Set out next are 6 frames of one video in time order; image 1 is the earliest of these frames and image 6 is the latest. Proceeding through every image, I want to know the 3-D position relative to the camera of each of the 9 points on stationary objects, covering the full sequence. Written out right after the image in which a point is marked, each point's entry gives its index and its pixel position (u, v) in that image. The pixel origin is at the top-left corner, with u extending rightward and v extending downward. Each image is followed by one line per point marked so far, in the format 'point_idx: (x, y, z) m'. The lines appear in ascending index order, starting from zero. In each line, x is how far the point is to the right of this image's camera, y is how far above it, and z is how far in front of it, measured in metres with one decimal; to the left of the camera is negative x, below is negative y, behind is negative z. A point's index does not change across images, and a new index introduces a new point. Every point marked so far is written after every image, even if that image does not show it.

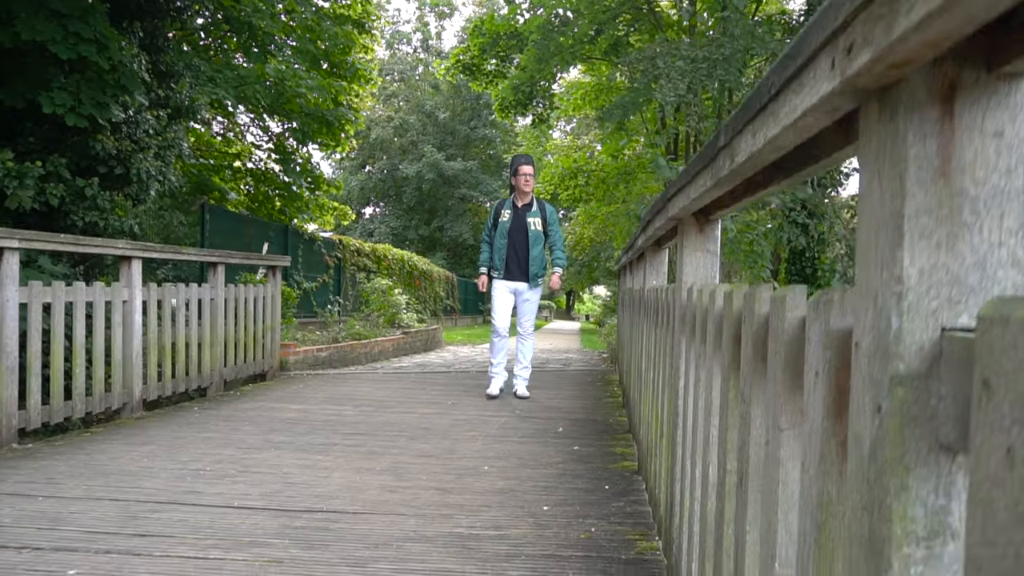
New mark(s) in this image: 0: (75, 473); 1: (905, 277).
0: (-1.9, -0.8, +3.2) m
1: (+0.3, 0.0, +0.6) m
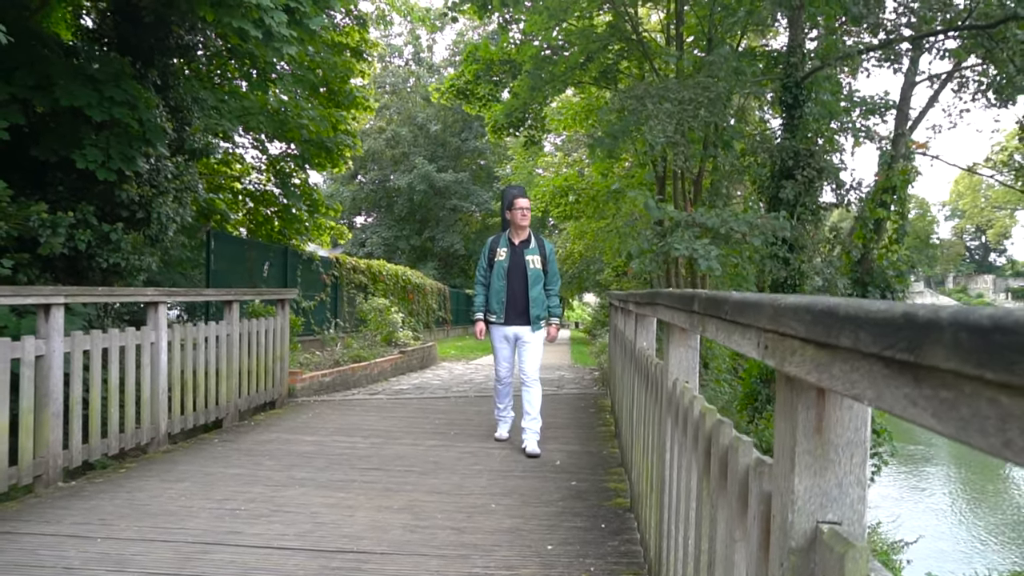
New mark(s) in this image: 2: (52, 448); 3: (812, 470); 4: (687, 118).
0: (-1.9, -1.1, +3.5) m
1: (+0.4, -0.3, +0.9) m
2: (-2.5, -0.9, +4.0) m
3: (+0.4, -0.2, +0.9) m
4: (+2.0, +2.0, +8.5) m
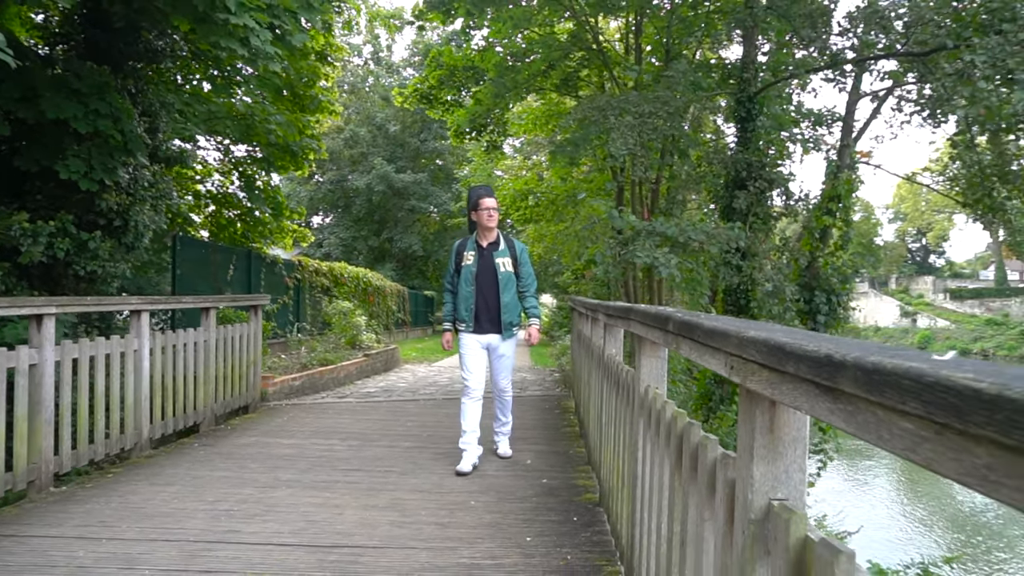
0: (-2.0, -1.1, +3.7) m
1: (+0.4, -0.3, +1.2) m
2: (-2.6, -0.9, +4.1) m
3: (+0.4, -0.3, +1.2) m
4: (+1.6, +1.9, +8.9) m
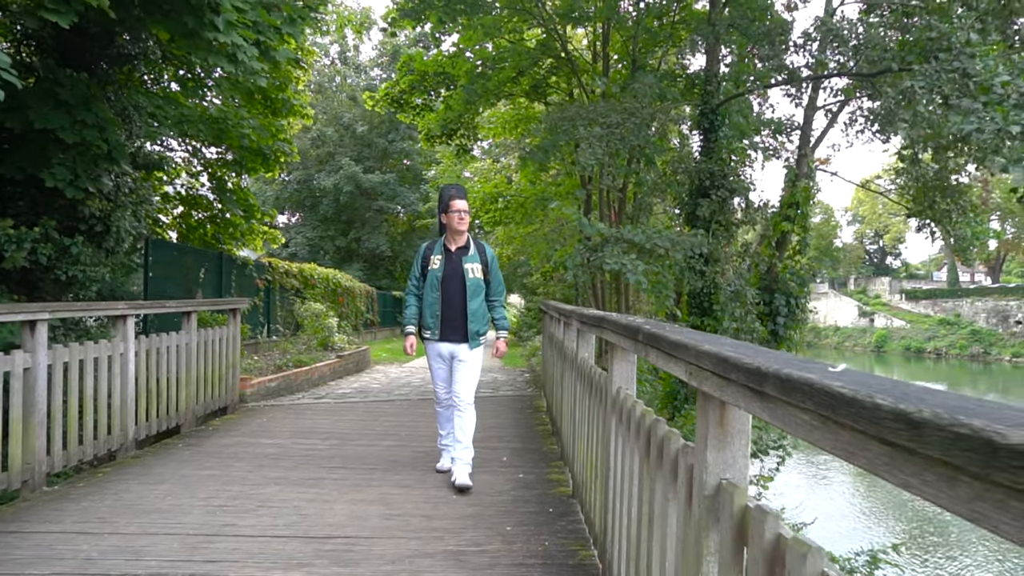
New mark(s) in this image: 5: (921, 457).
0: (-2.1, -1.2, +3.9) m
1: (+0.4, -0.4, +1.5) m
2: (-2.8, -1.0, +4.3) m
3: (+0.4, -0.3, +1.5) m
4: (+1.3, +1.8, +9.2) m
5: (+0.4, -0.2, +0.7) m
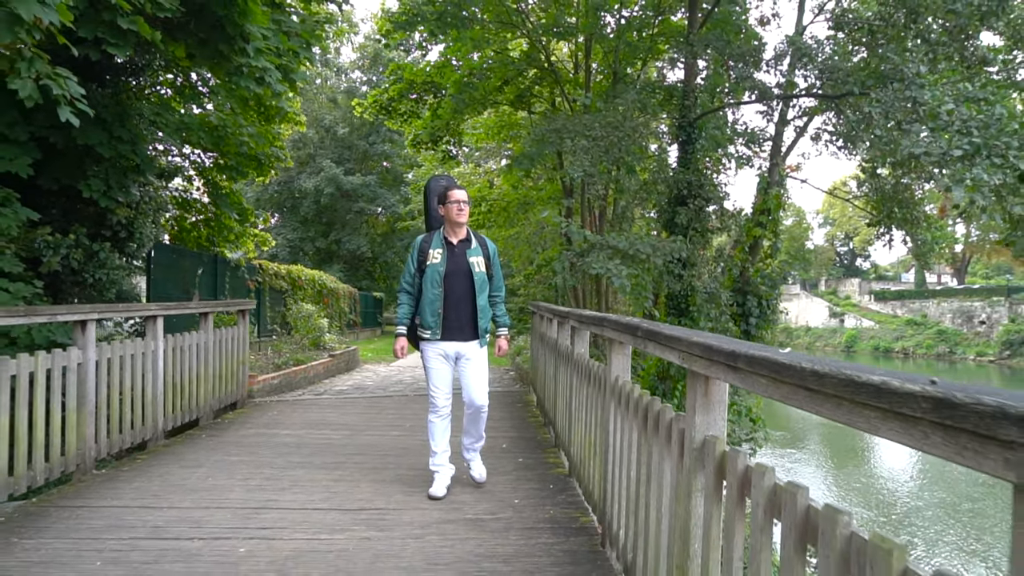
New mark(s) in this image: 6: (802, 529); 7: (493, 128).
0: (-2.0, -1.2, +4.4) m
1: (+0.5, -0.4, +2.1) m
2: (-2.7, -1.0, +4.8) m
3: (+0.5, -0.4, +2.1) m
4: (+1.2, +1.8, +9.8) m
5: (+0.6, -0.2, +1.3) m
6: (+0.6, -0.5, +1.5) m
7: (-0.4, +3.2, +14.8) m
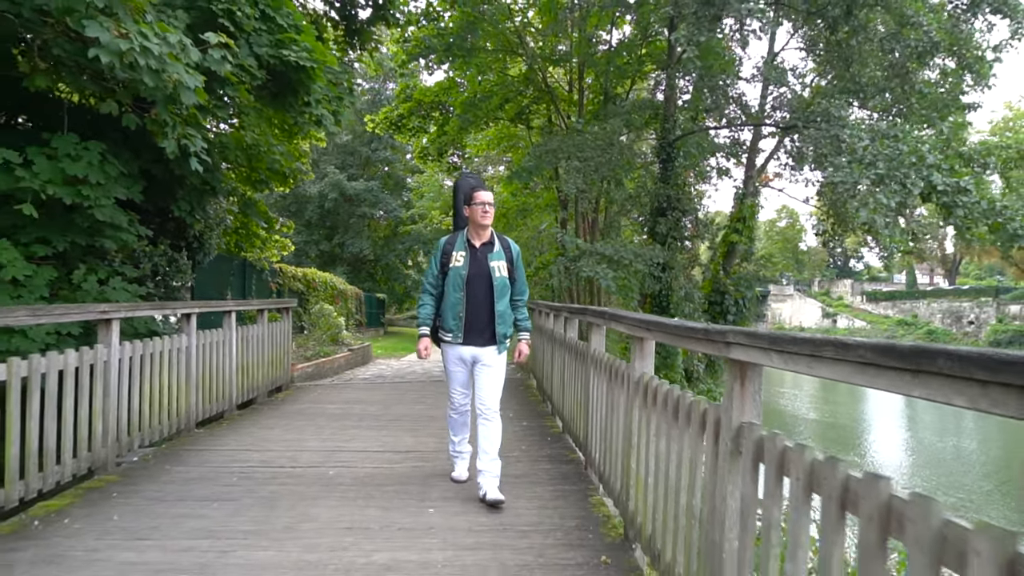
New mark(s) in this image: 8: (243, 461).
0: (-2.0, -1.2, +5.8) m
1: (+0.6, -0.4, +3.5) m
2: (-2.7, -1.0, +6.1) m
3: (+0.6, -0.3, +3.5) m
4: (+1.2, +1.8, +11.2) m
5: (+0.6, -0.2, +2.7) m
6: (+0.6, -0.5, +2.9) m
7: (-0.4, +3.2, +16.3) m
8: (-1.9, -1.2, +5.1) m
